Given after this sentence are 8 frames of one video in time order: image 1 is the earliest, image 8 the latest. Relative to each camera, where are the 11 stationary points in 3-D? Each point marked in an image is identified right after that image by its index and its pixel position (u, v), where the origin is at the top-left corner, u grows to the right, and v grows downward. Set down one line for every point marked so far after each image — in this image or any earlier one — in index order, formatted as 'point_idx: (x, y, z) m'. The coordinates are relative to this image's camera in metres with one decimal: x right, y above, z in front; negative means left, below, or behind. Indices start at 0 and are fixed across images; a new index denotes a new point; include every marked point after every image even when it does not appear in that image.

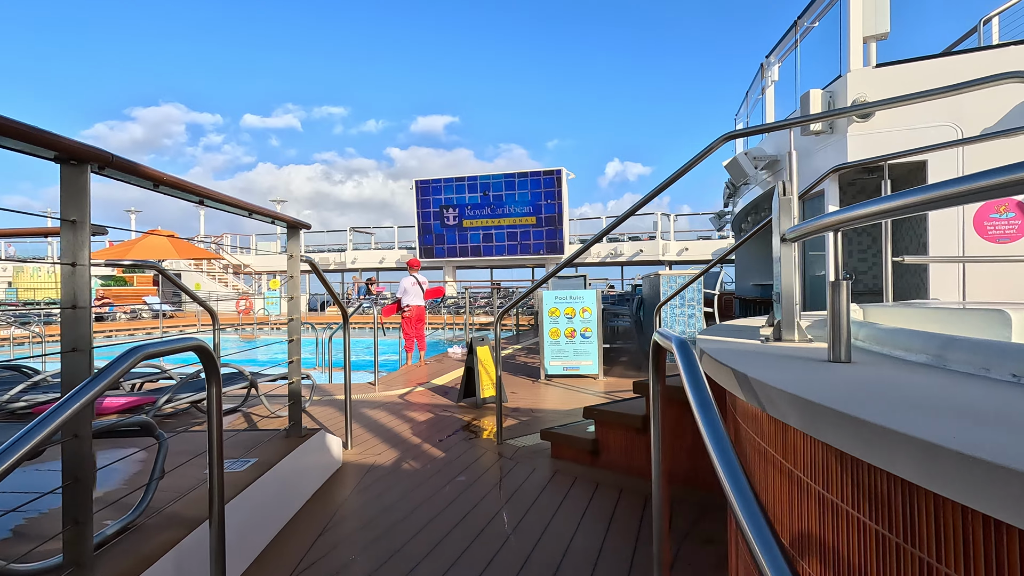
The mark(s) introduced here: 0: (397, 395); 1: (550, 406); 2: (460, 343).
0: (-1.1, -1.0, +5.0) m
1: (+0.3, -1.0, +4.5) m
2: (-1.1, -1.3, +12.6) m
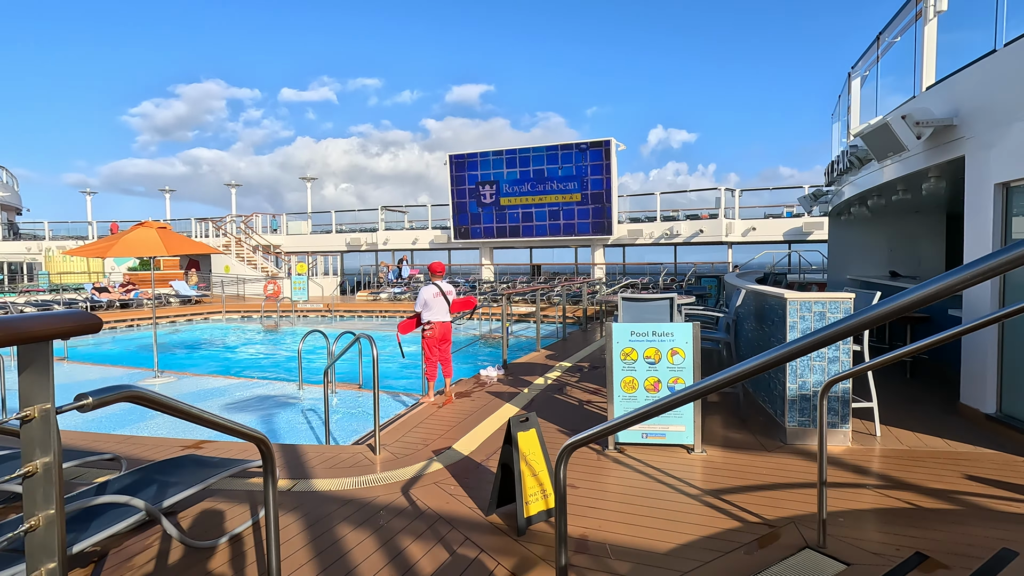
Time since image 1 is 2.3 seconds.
0: (-0.7, -1.3, +3.4) m
1: (+0.6, -1.3, +2.8) m
2: (-0.2, -1.2, +11.0) m
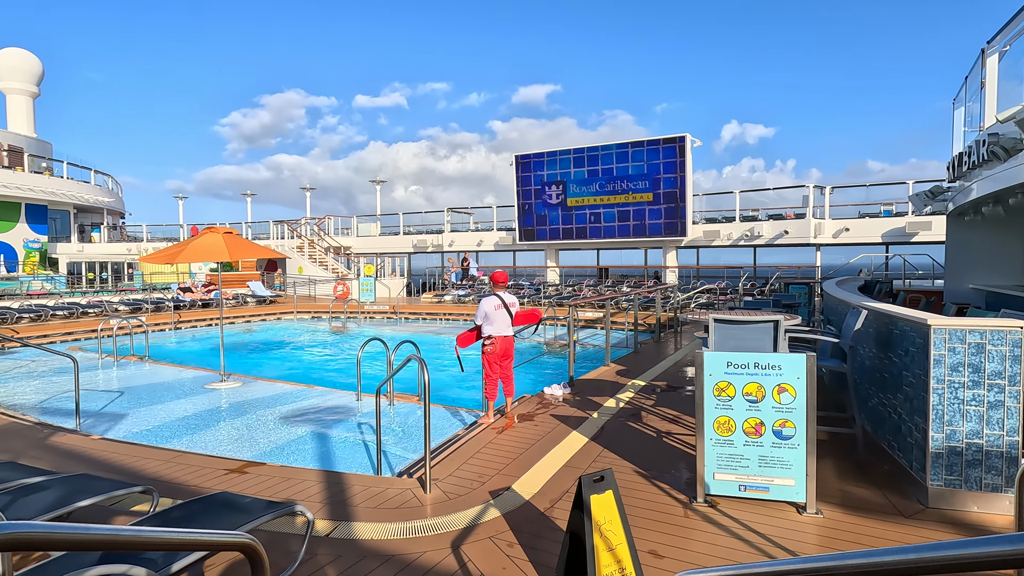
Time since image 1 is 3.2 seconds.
0: (-0.3, -1.4, +2.9) m
1: (+0.9, -1.4, +2.2) m
2: (+1.0, -1.3, +10.4) m
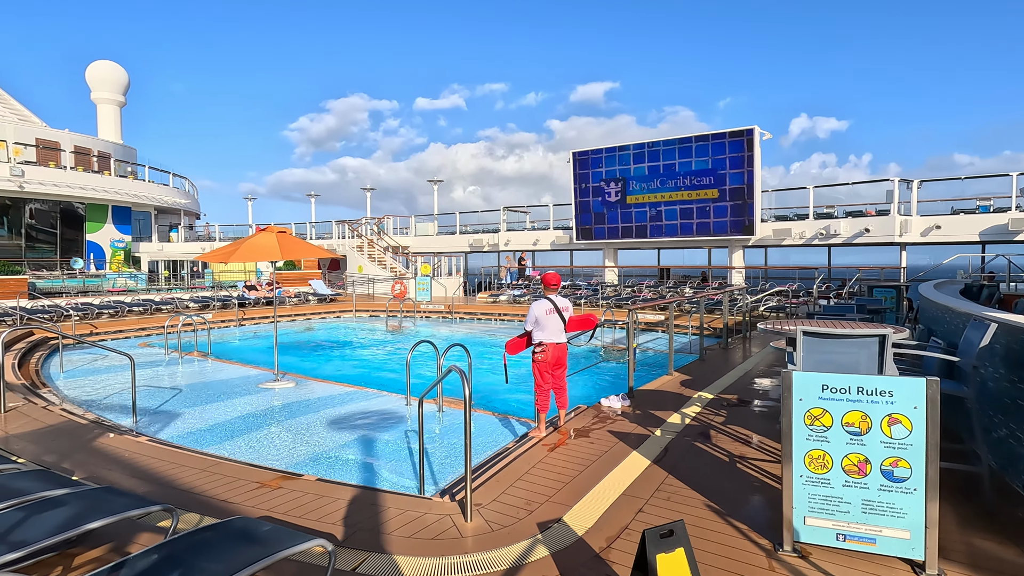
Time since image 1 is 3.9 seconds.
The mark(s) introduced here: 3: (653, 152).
0: (-0.1, -1.4, +2.5) m
1: (+1.1, -1.4, +1.6) m
2: (+2.0, -1.3, +9.8) m
3: (+5.2, +5.0, +19.8) m
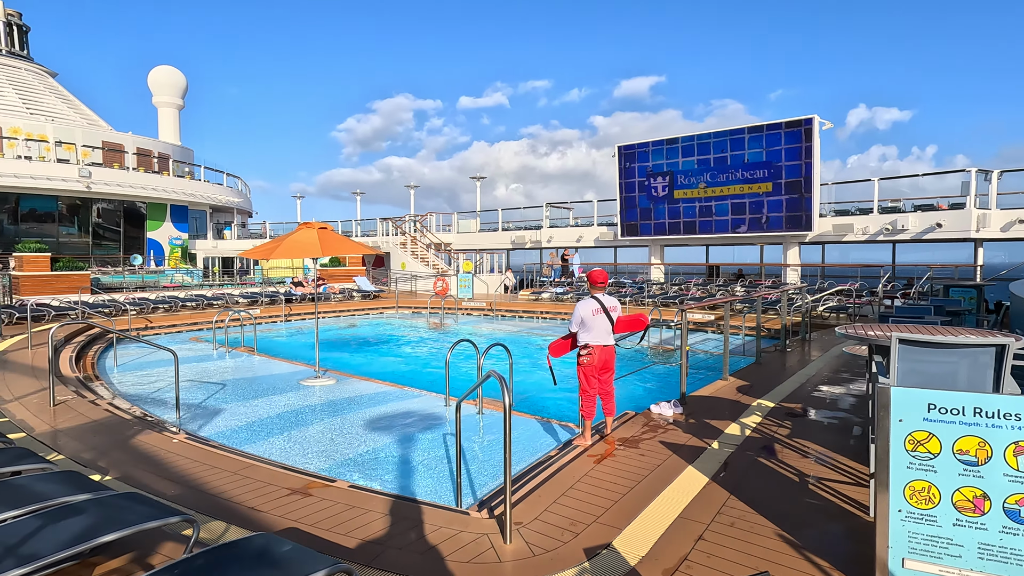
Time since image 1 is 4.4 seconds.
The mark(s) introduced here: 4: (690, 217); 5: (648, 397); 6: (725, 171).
0: (+0.1, -1.4, +2.2) m
1: (+1.2, -1.4, +1.3) m
2: (+2.8, -1.3, +9.4) m
3: (+6.7, +5.0, +19.0) m
4: (+6.4, +2.6, +19.7) m
5: (+1.9, -1.5, +7.7) m
6: (+7.3, +4.0, +18.7) m
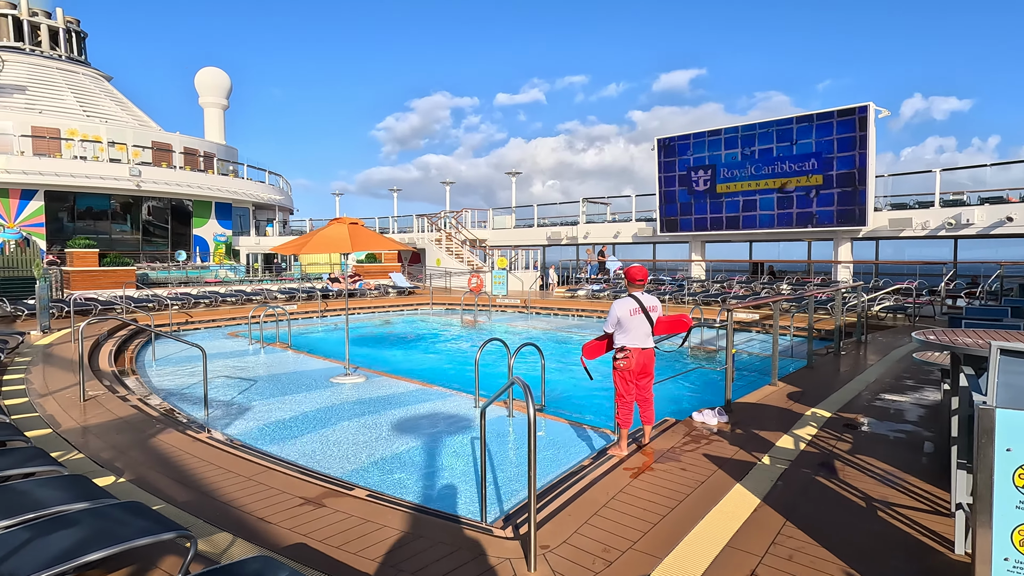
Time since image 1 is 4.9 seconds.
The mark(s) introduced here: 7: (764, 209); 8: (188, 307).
0: (+0.1, -1.4, +1.9) m
1: (+1.2, -1.4, +0.9) m
2: (+3.3, -1.3, +8.8) m
3: (+7.9, +5.1, +18.2) m
4: (+7.7, +2.6, +18.9) m
5: (+2.3, -1.5, +7.2) m
6: (+8.5, +4.1, +17.8) m
7: (+8.4, +2.6, +18.2) m
8: (-9.1, -0.5, +15.3) m
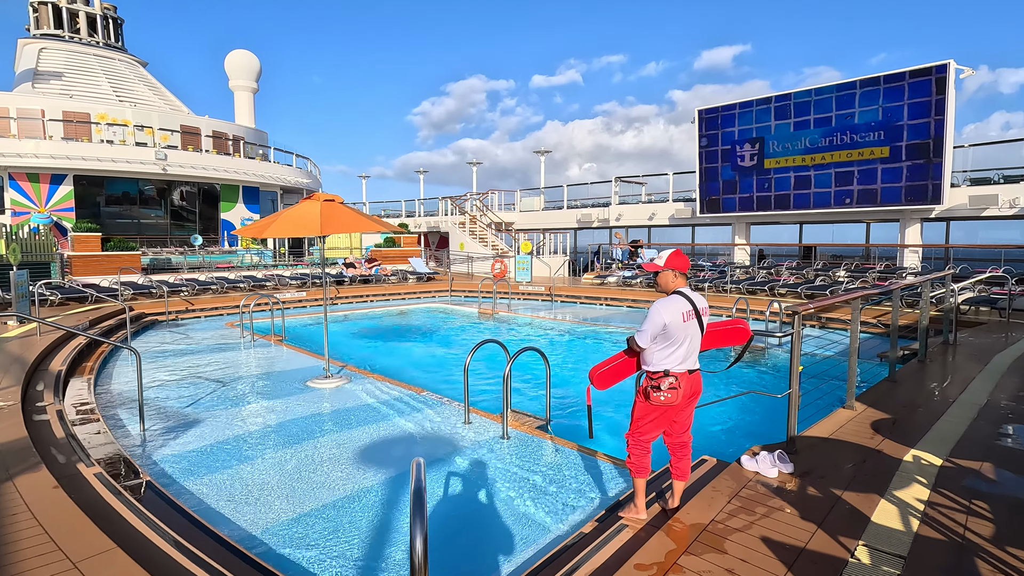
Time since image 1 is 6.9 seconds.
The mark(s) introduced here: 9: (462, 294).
0: (-0.2, -1.4, +0.6) m
1: (+0.8, -1.5, -0.5) m
2: (+3.4, -1.1, +7.3) m
3: (+8.6, +5.5, +16.2) m
4: (+8.4, +3.0, +17.0) m
5: (+2.4, -1.4, +5.8) m
6: (+9.2, +4.5, +15.8) m
7: (+9.2, +3.0, +16.3) m
8: (-8.5, -0.2, +14.5) m
9: (-1.7, -0.2, +19.1) m
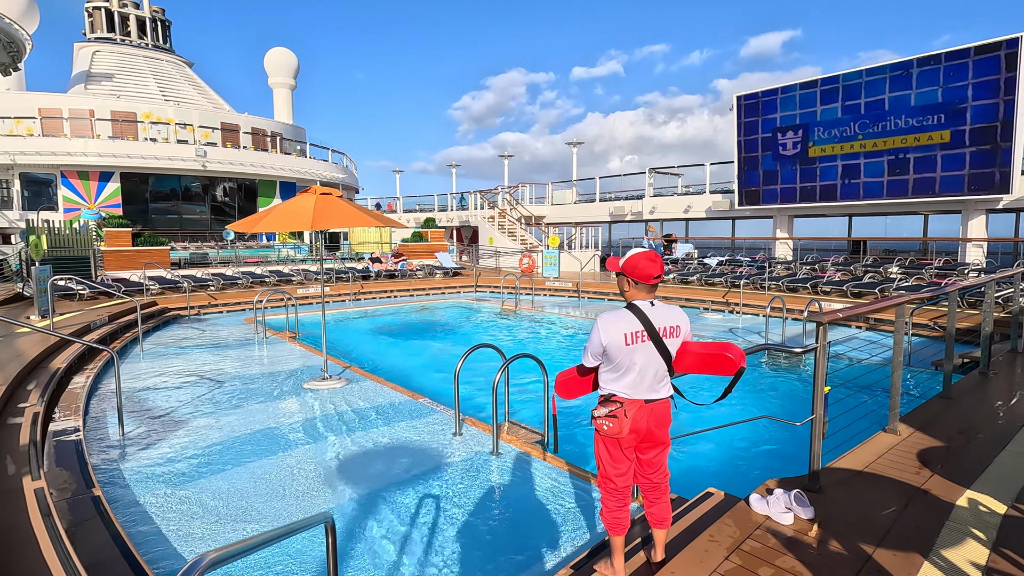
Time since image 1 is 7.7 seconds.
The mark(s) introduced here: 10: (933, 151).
0: (-0.6, -1.5, +0.2) m
1: (+0.3, -1.6, -1.0) m
2: (+3.5, -1.1, +6.6) m
3: (+9.3, +5.6, +15.0) m
4: (+9.2, +3.1, +15.8) m
5: (+2.3, -1.4, +5.1) m
6: (+9.9, +4.5, +14.6) m
7: (+9.9, +3.1, +15.0) m
8: (-7.9, 0.0, +14.6) m
9: (-0.8, -0.1, +18.7) m
10: (+10.7, +3.5, +13.8) m
